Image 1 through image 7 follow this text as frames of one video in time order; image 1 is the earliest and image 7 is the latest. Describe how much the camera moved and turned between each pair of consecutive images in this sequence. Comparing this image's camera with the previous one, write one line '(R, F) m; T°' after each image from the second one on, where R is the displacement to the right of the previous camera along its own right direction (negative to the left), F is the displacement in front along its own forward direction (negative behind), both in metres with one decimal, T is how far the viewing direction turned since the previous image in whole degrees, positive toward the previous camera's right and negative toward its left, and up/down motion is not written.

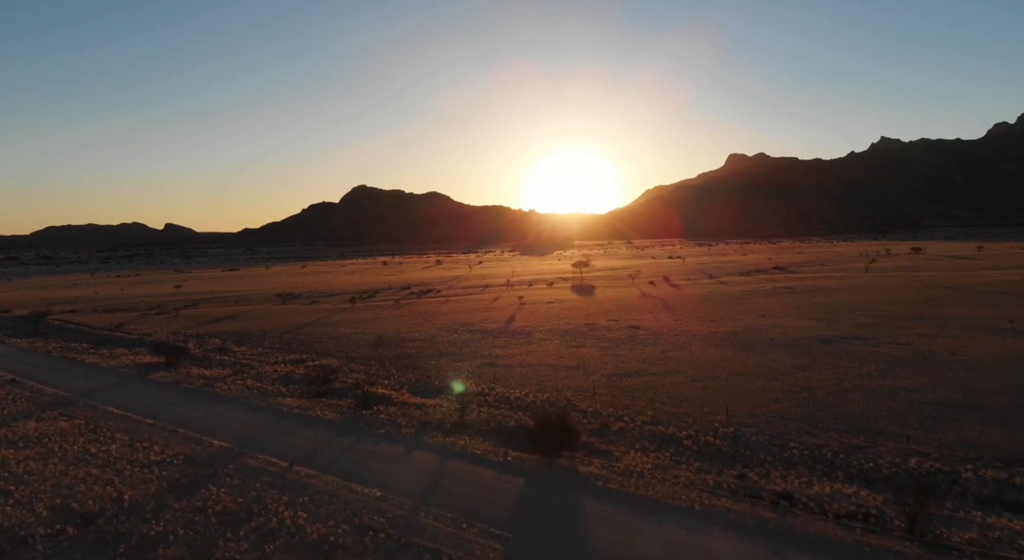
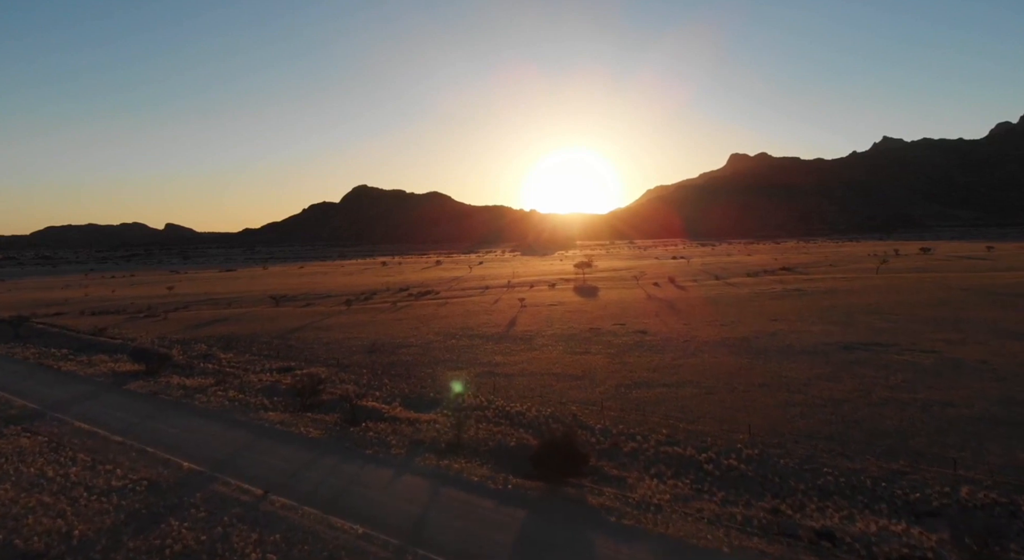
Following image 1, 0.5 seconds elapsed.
(0.0, +1.3) m; 0°
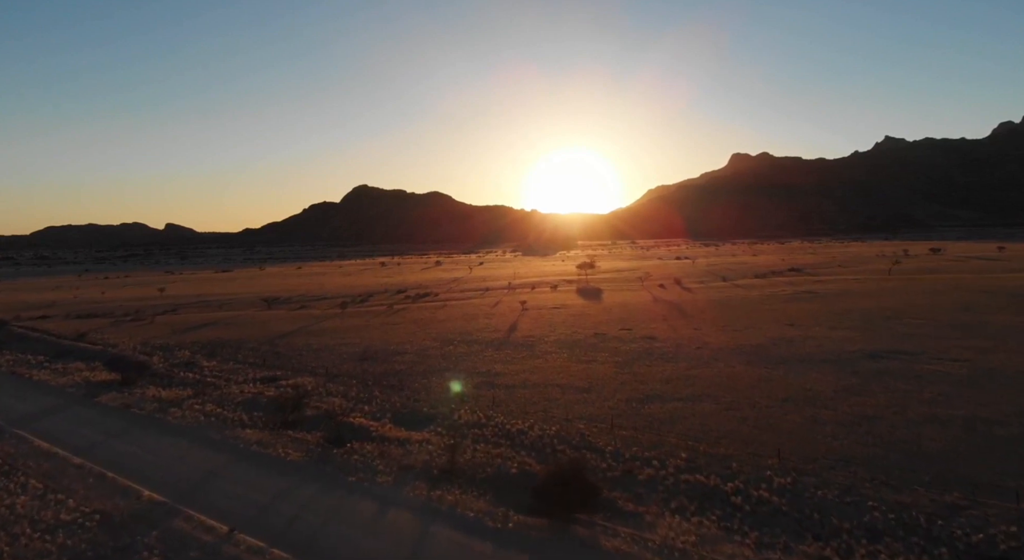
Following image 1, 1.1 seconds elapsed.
(0.0, +1.4) m; 0°
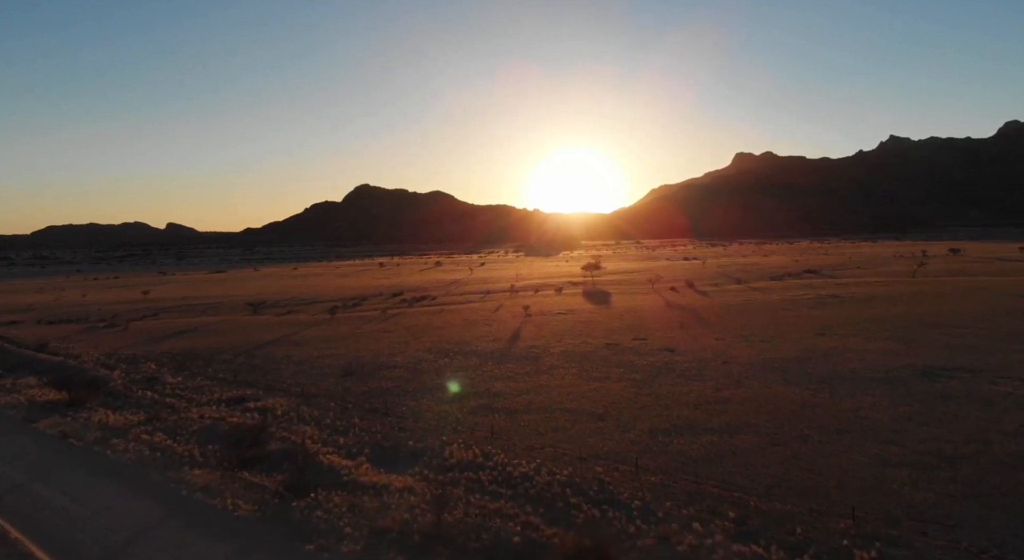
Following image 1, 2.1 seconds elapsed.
(0.0, +2.5) m; 0°
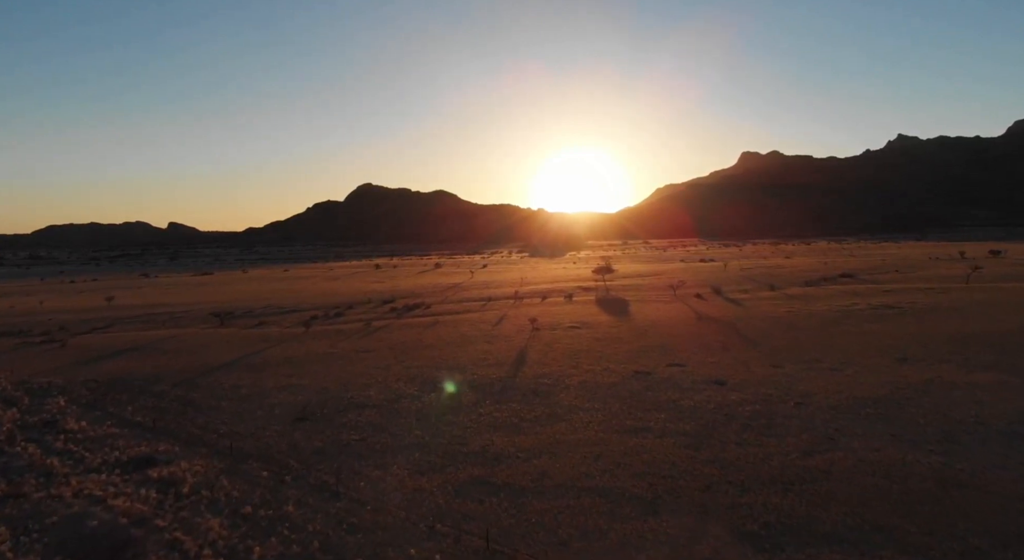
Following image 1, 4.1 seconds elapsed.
(0.0, +4.6) m; 0°
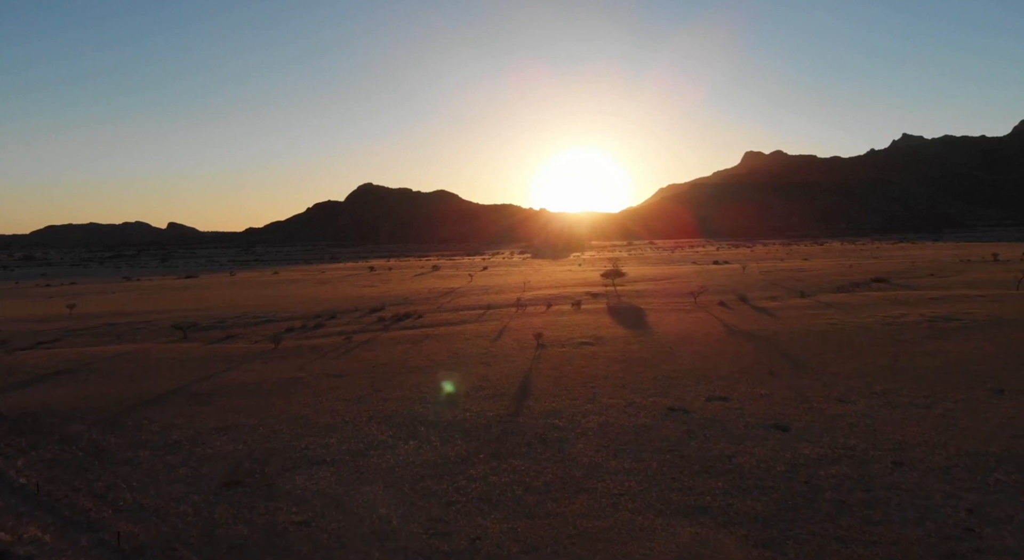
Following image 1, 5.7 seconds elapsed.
(0.0, +3.7) m; 0°
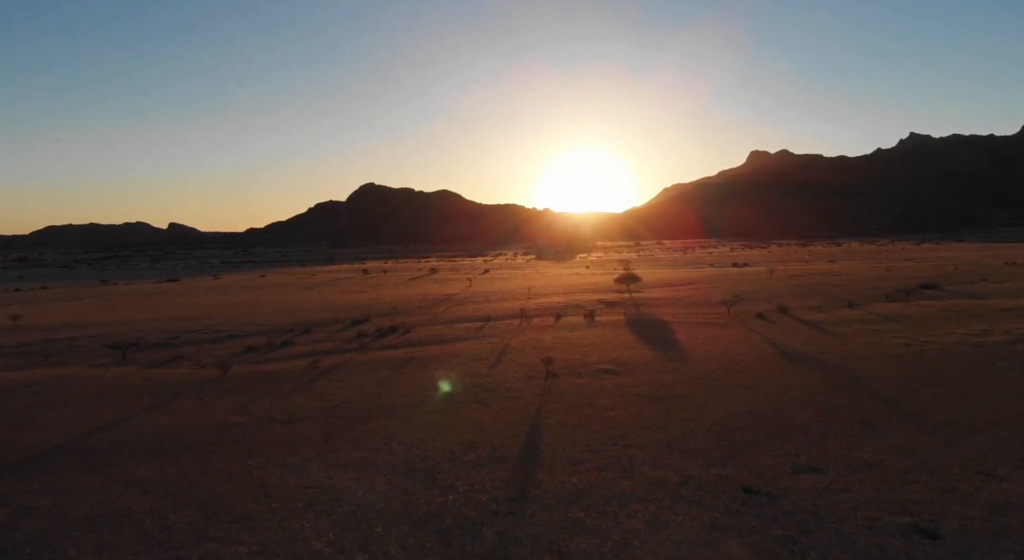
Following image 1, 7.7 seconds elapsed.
(0.0, +4.5) m; 0°
